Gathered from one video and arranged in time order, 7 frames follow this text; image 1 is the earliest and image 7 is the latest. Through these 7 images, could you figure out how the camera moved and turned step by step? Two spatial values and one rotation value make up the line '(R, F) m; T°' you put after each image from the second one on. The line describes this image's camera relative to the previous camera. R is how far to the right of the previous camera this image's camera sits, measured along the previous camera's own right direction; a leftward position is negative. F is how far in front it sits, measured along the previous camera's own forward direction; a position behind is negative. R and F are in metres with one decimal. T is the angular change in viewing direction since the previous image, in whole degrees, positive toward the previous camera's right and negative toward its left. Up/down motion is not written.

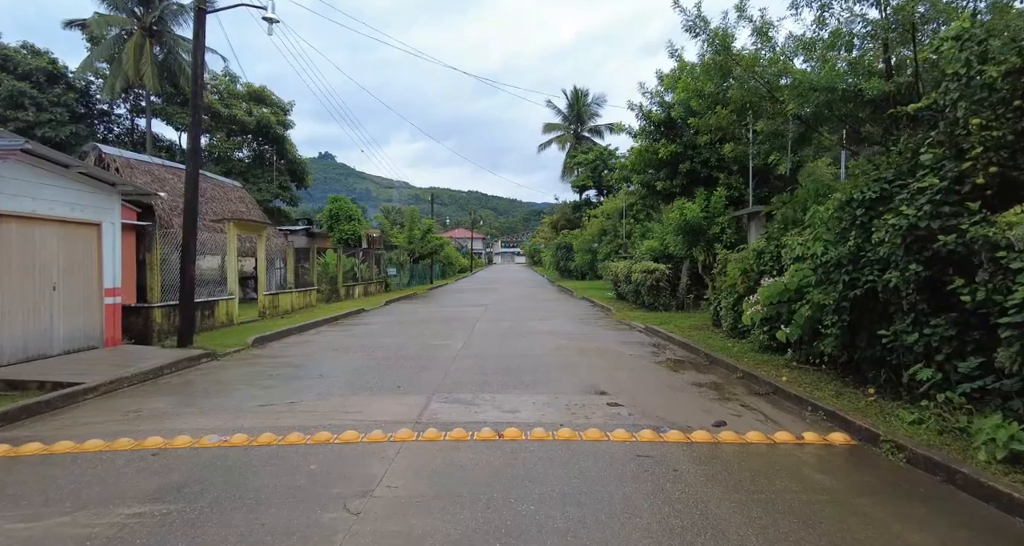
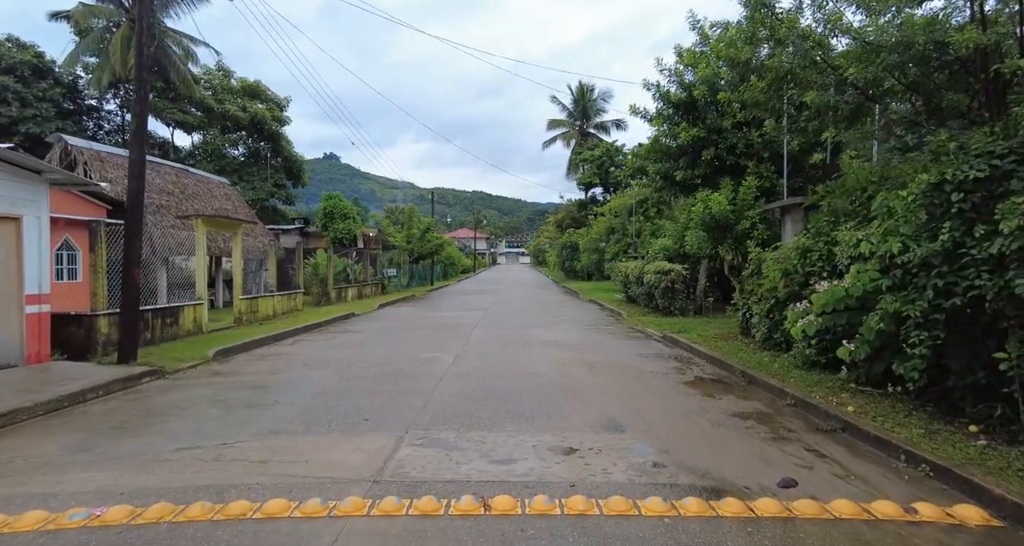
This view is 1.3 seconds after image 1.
(+0.1, +1.4) m; -1°
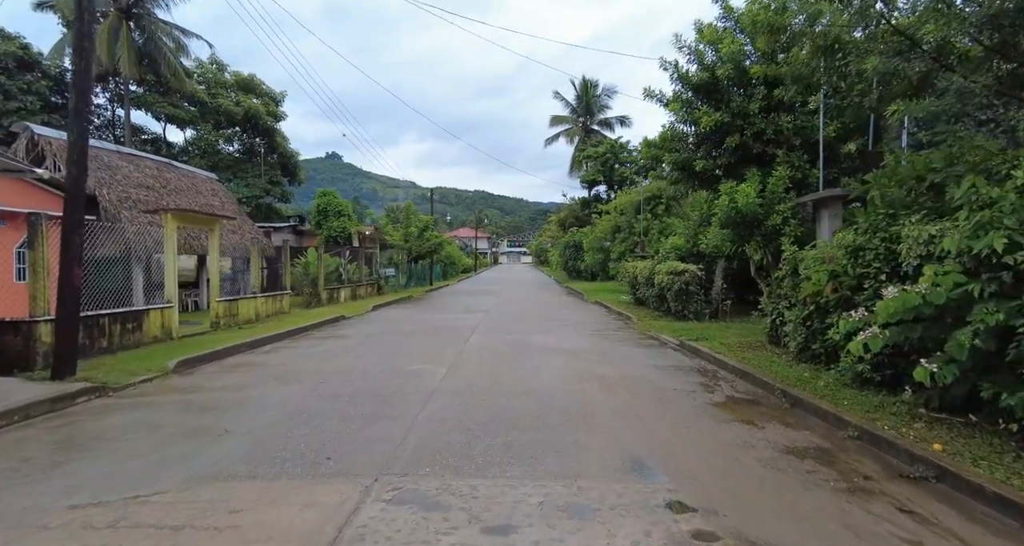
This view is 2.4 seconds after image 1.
(0.0, +1.1) m; 0°
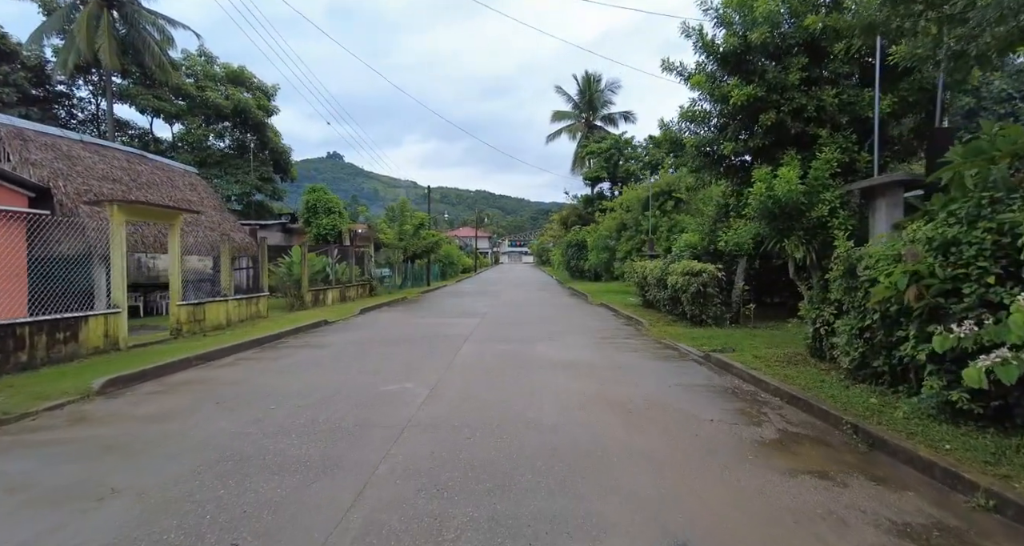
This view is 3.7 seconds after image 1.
(+0.1, +1.4) m; 0°
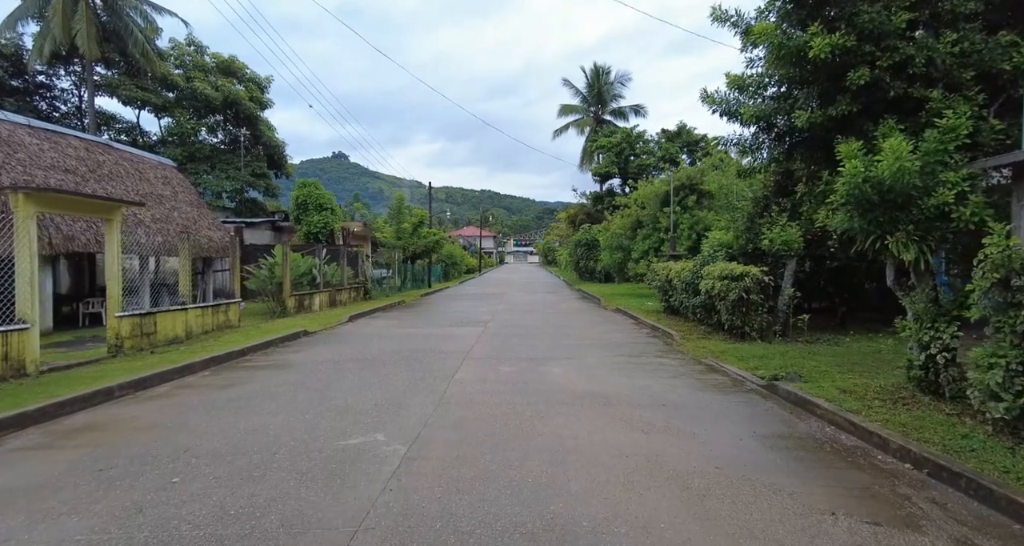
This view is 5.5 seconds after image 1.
(-0.1, +2.0) m; -1°
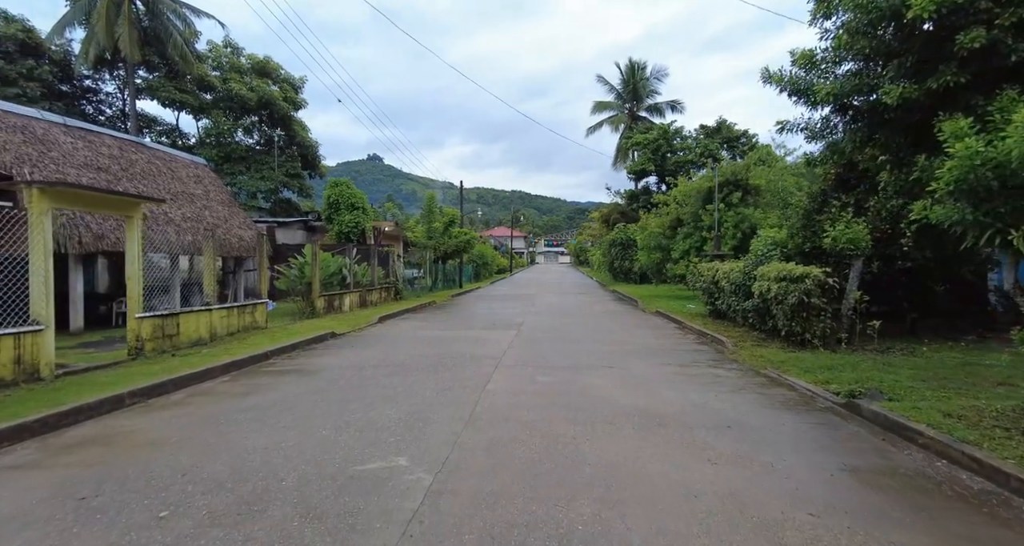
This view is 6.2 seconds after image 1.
(-0.1, +0.7) m; -3°
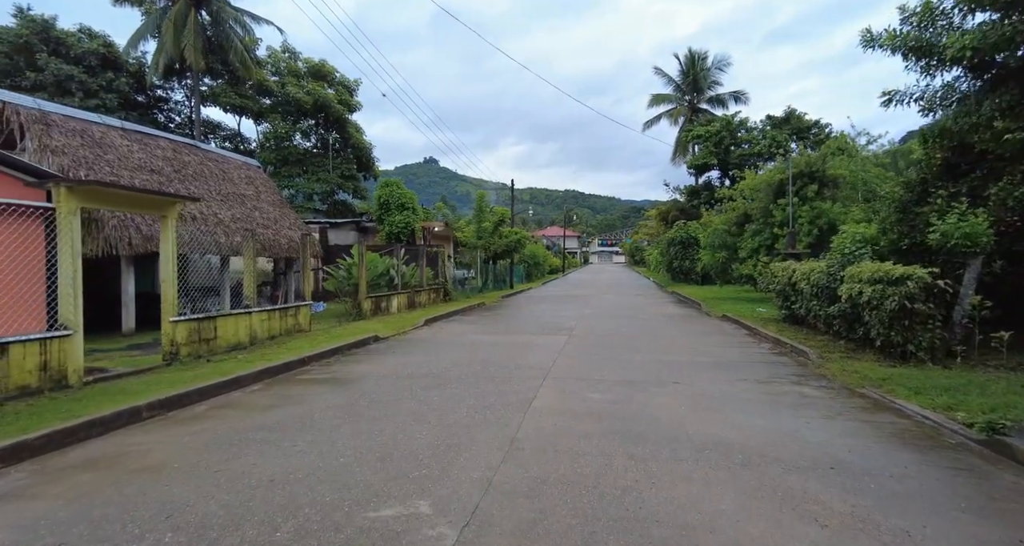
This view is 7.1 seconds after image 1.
(0.0, +0.9) m; -6°
